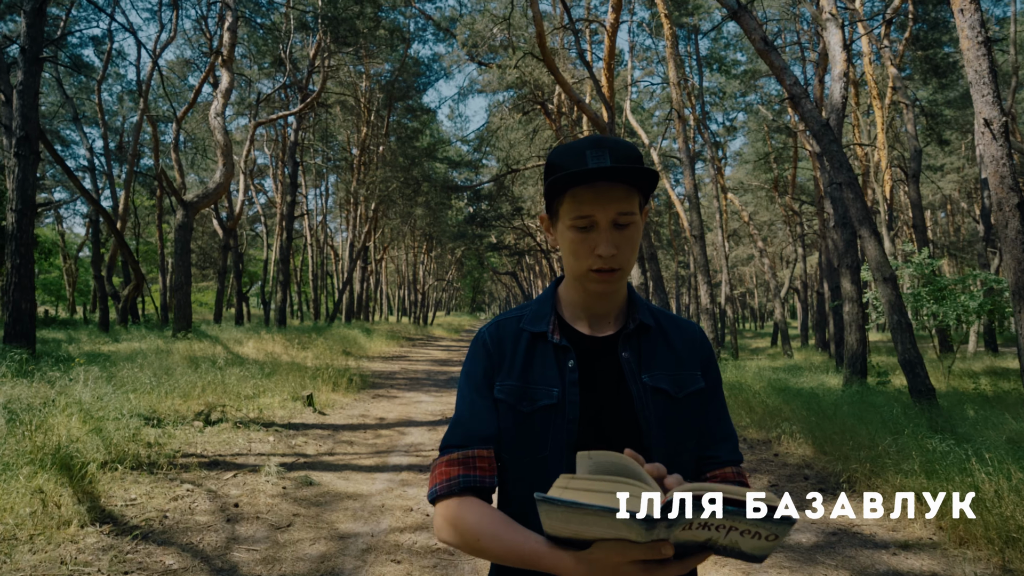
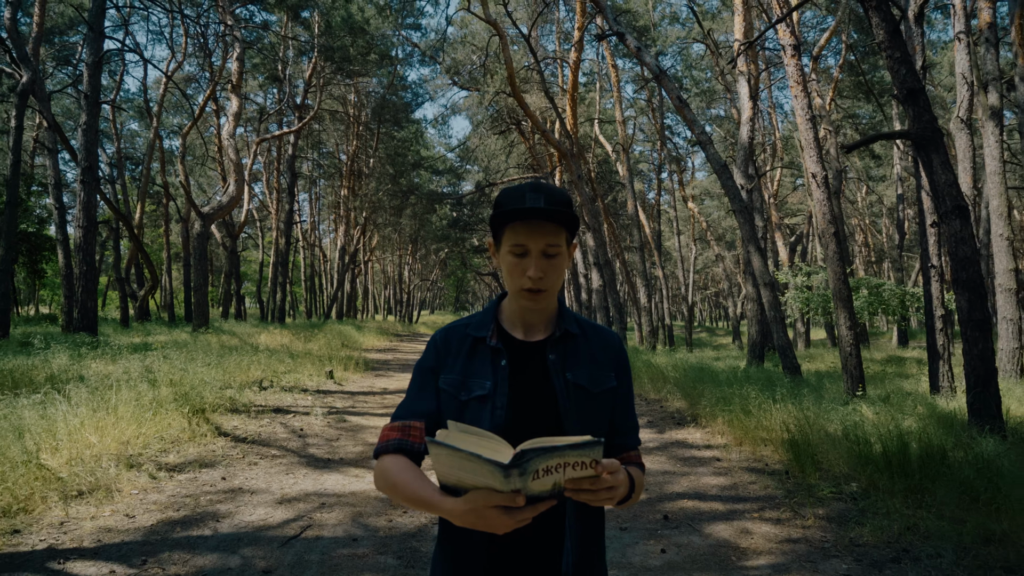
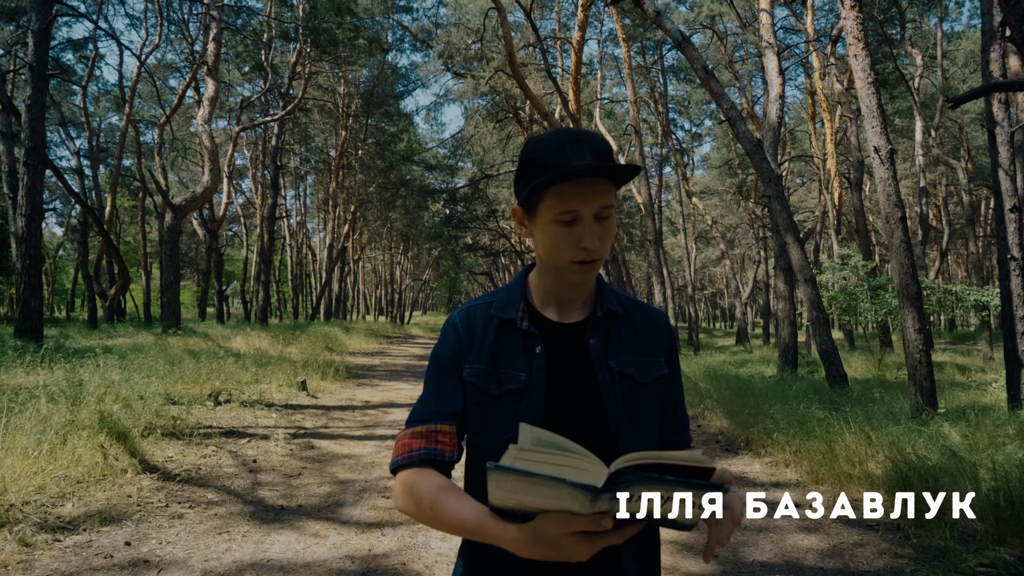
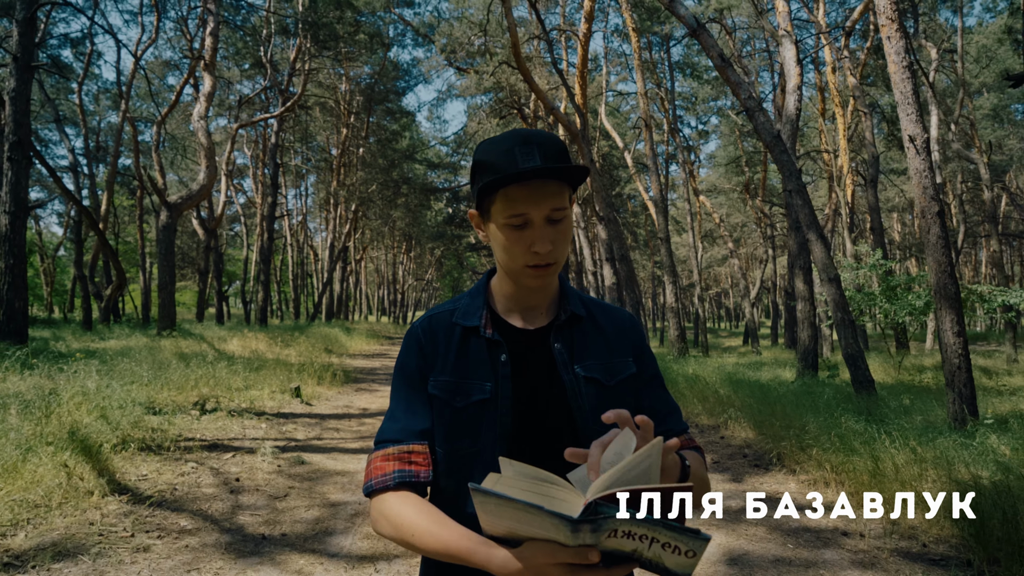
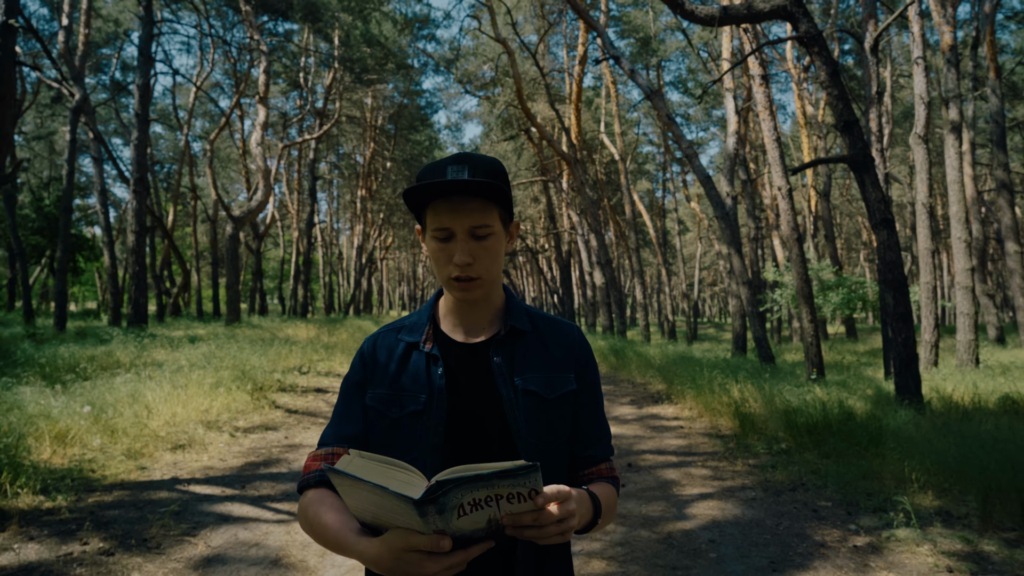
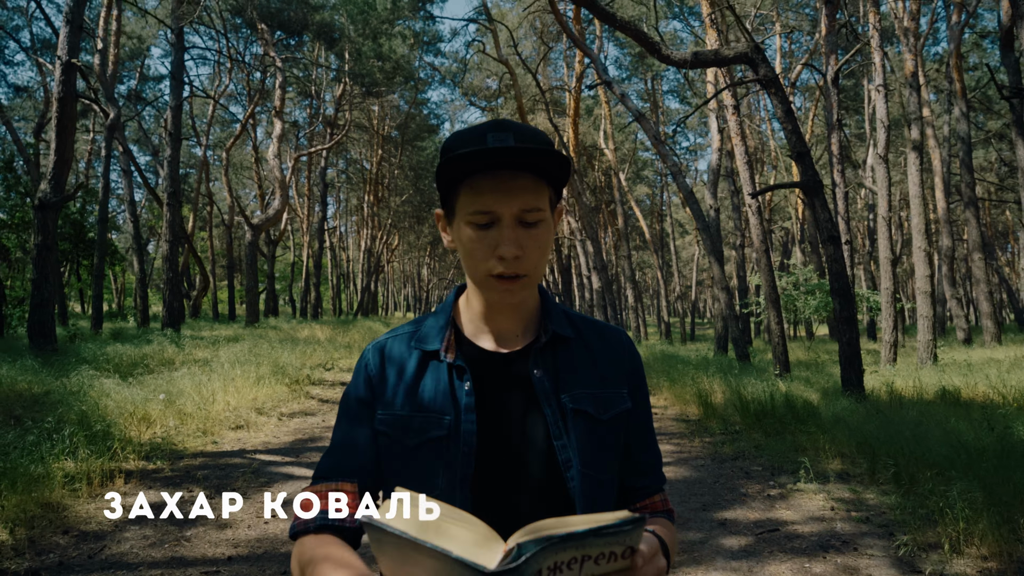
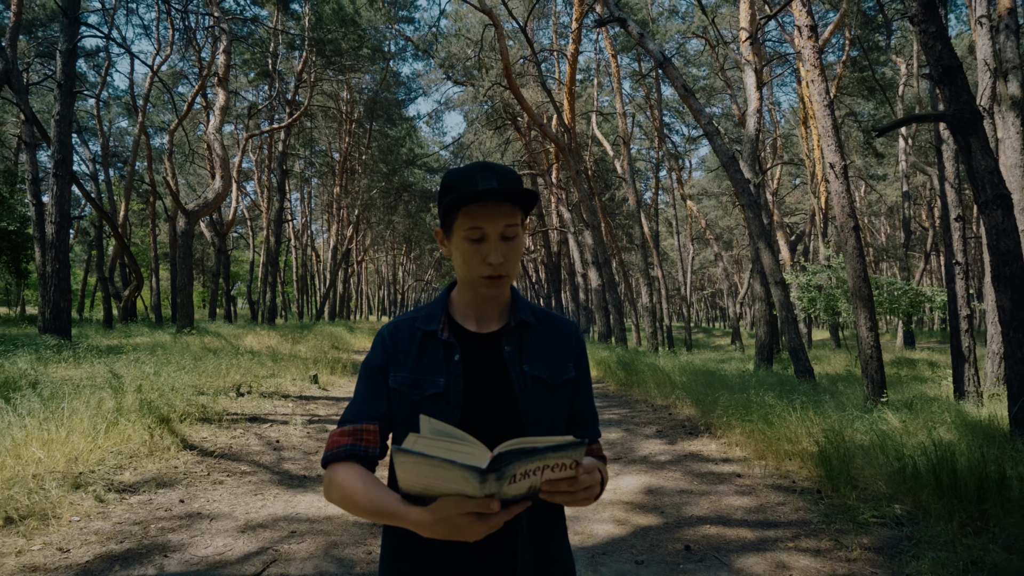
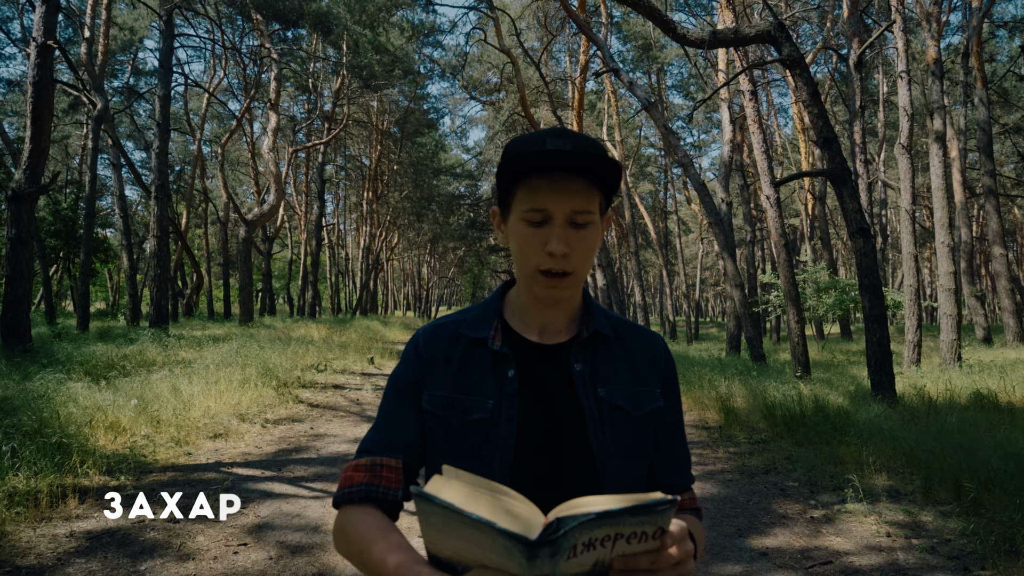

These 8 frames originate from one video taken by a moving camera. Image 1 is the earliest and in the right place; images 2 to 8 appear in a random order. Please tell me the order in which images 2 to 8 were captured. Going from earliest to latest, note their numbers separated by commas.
4, 3, 7, 2, 5, 8, 6
